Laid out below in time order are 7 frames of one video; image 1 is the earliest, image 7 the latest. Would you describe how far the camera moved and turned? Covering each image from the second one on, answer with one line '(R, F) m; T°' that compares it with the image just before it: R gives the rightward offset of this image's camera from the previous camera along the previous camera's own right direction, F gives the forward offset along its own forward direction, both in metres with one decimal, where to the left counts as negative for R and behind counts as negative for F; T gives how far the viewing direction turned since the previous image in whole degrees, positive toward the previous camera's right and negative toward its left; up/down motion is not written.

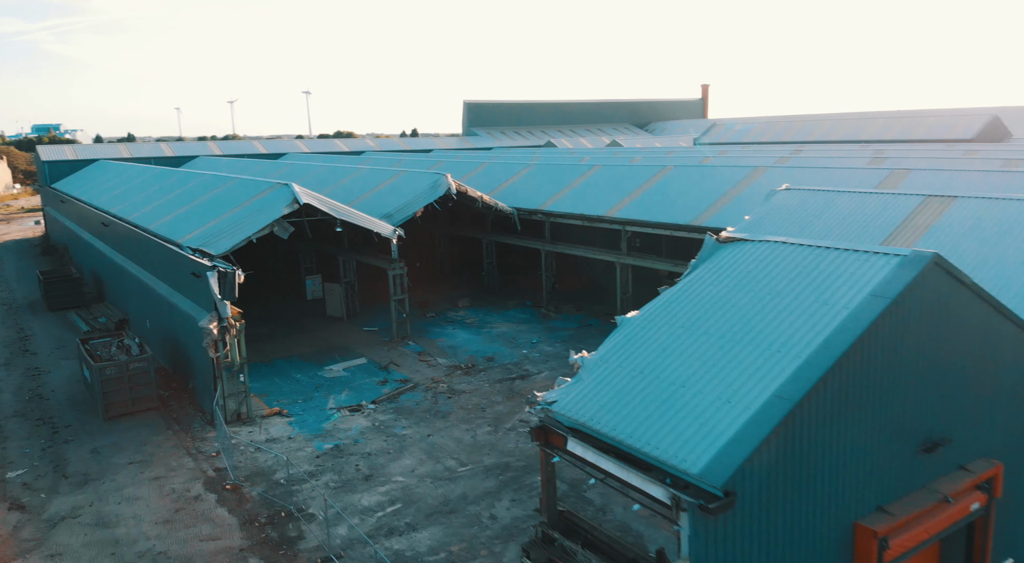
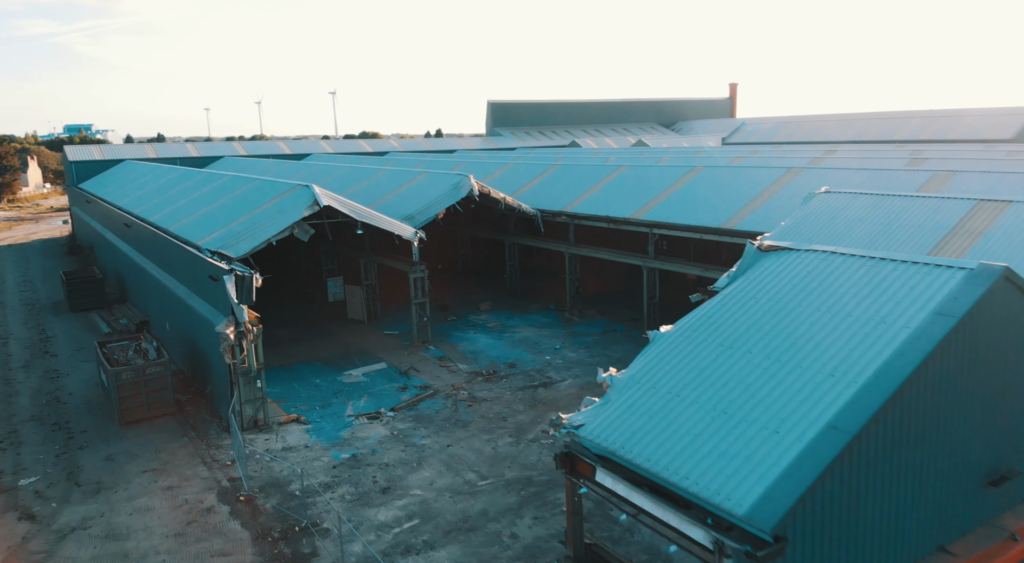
(0.0, +0.5) m; -2°
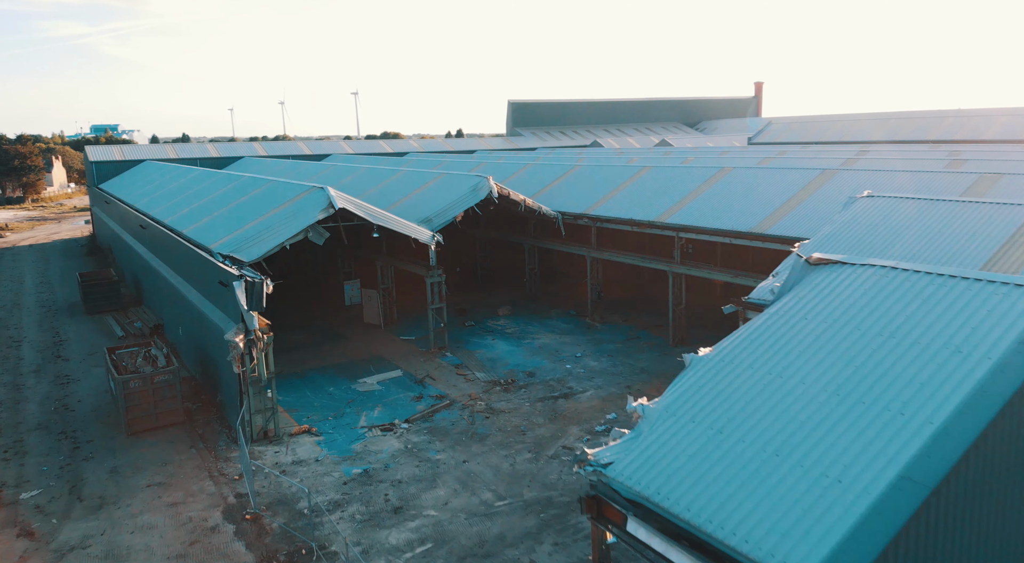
(0.0, +0.7) m; -2°
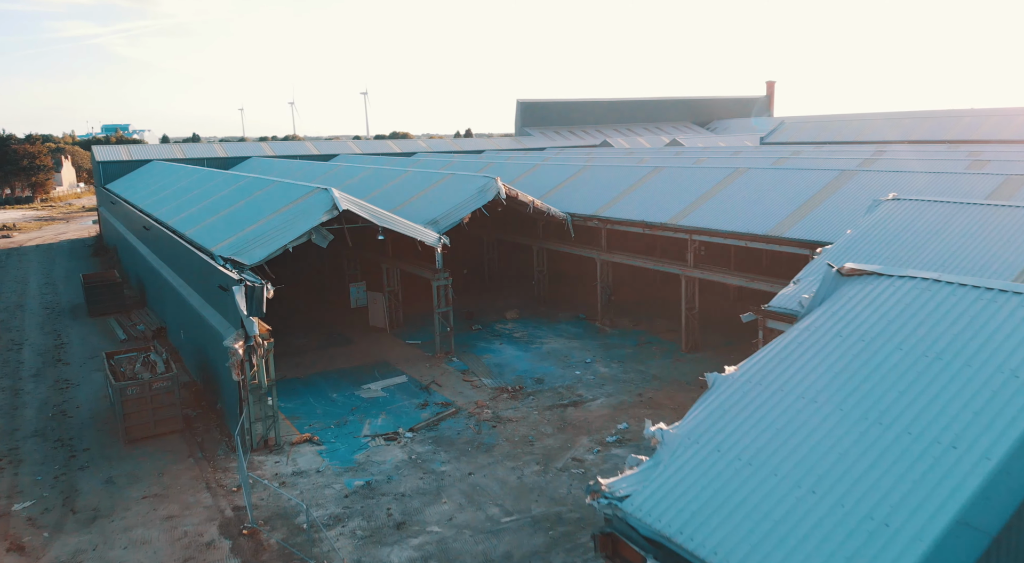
(0.0, +0.5) m; -1°
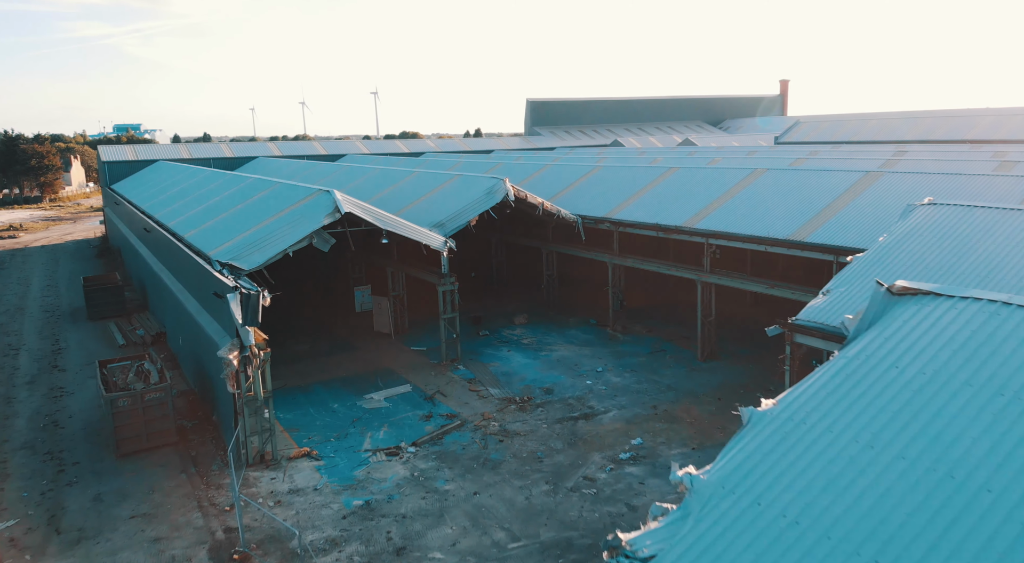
(0.0, +0.7) m; -1°
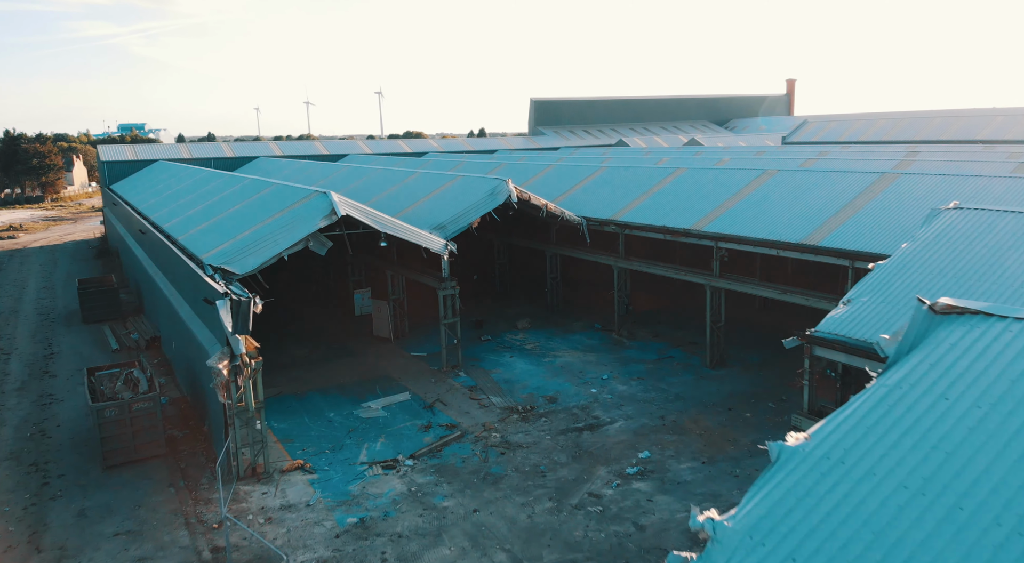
(0.0, +0.5) m; 0°
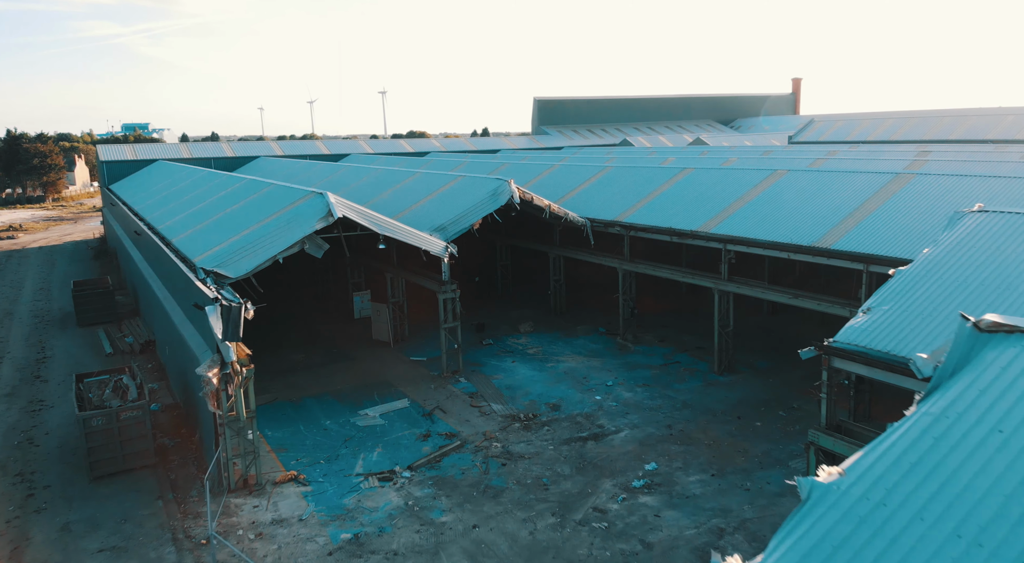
(0.0, +0.5) m; 0°
